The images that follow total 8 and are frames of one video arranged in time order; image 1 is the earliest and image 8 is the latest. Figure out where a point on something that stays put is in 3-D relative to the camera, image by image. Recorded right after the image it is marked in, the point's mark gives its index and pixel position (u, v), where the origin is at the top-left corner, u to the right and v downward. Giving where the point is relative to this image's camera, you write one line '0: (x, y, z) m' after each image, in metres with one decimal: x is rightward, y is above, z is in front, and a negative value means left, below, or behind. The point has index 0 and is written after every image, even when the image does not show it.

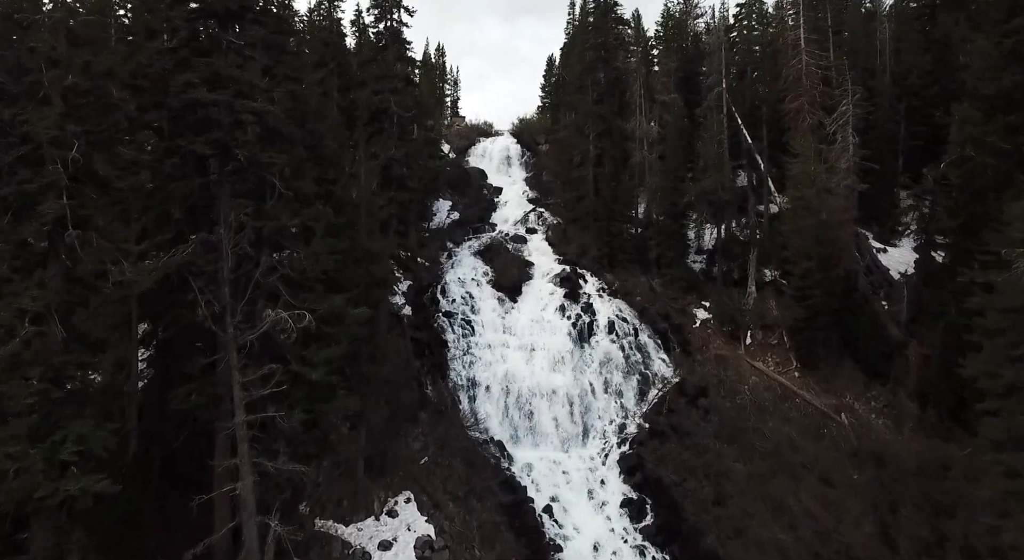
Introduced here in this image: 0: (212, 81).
0: (-7.9, +5.2, +15.8) m
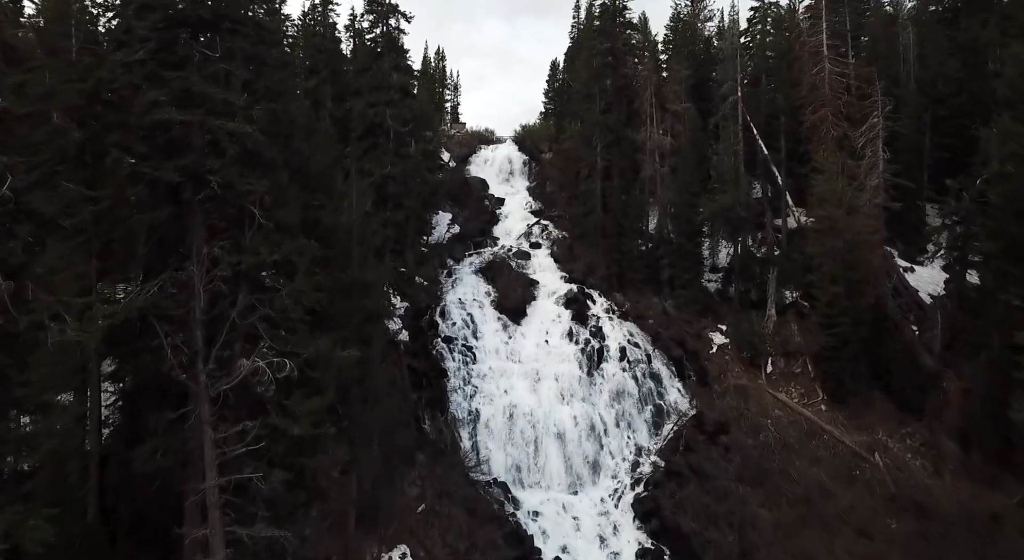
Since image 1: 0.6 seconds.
0: (-7.7, +4.2, +14.0) m
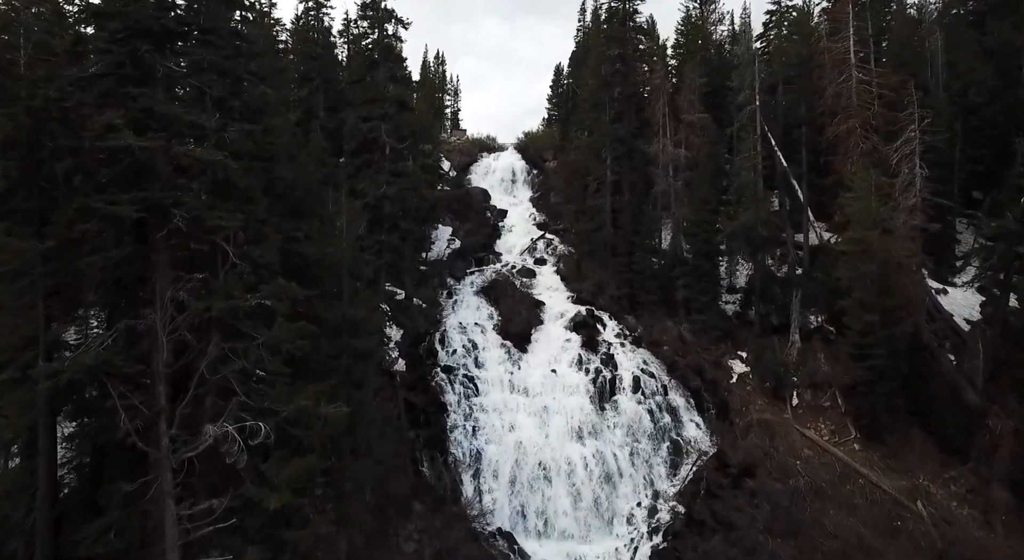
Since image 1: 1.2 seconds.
0: (-7.6, +3.2, +12.2) m
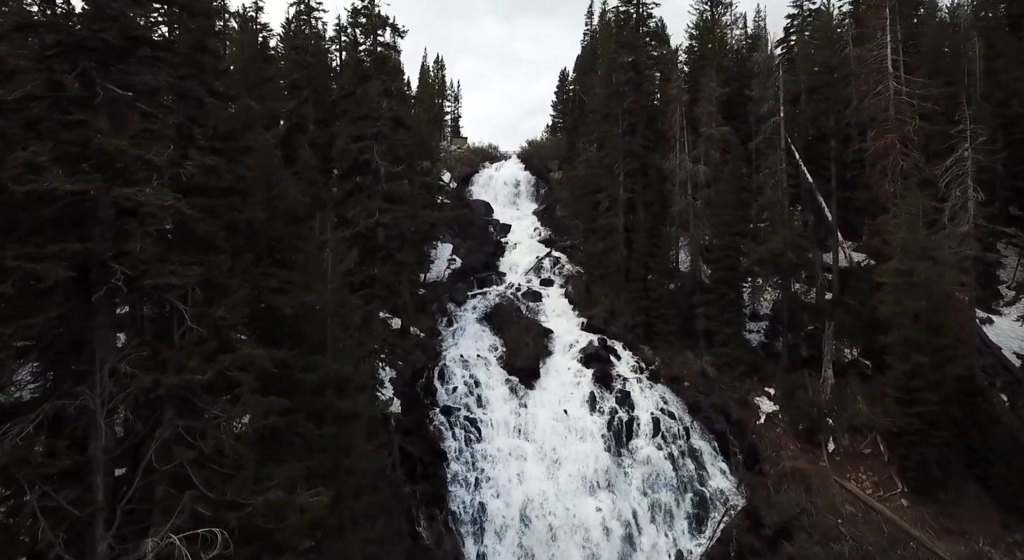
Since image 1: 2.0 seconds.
0: (-7.3, +2.1, +10.0) m
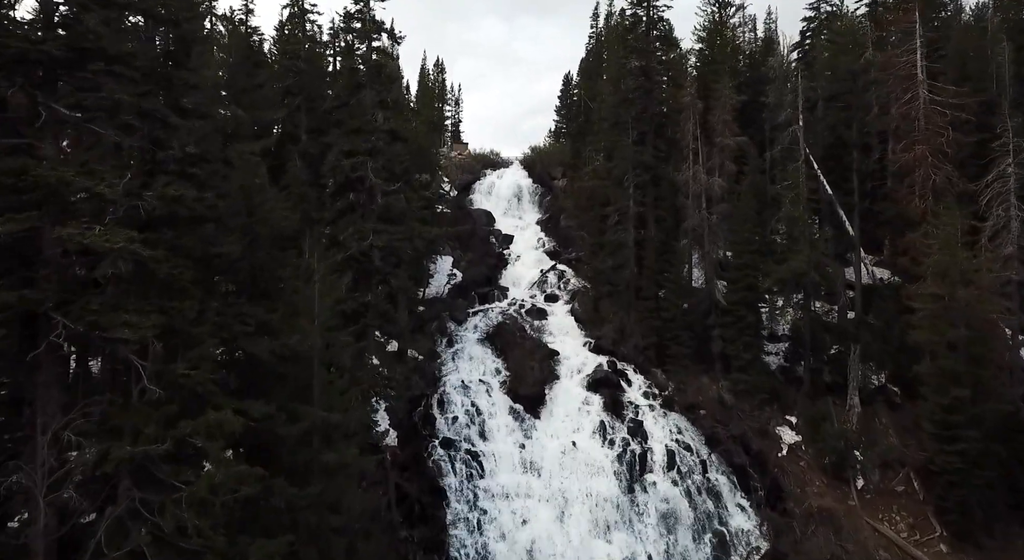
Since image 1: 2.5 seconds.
0: (-7.2, +1.3, +8.6) m
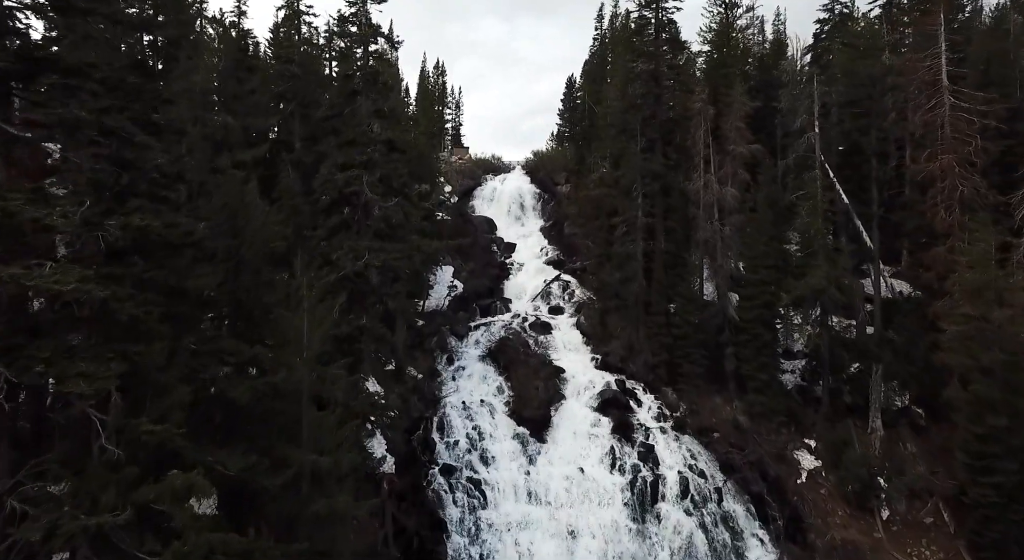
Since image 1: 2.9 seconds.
0: (-7.0, +0.7, +7.5) m
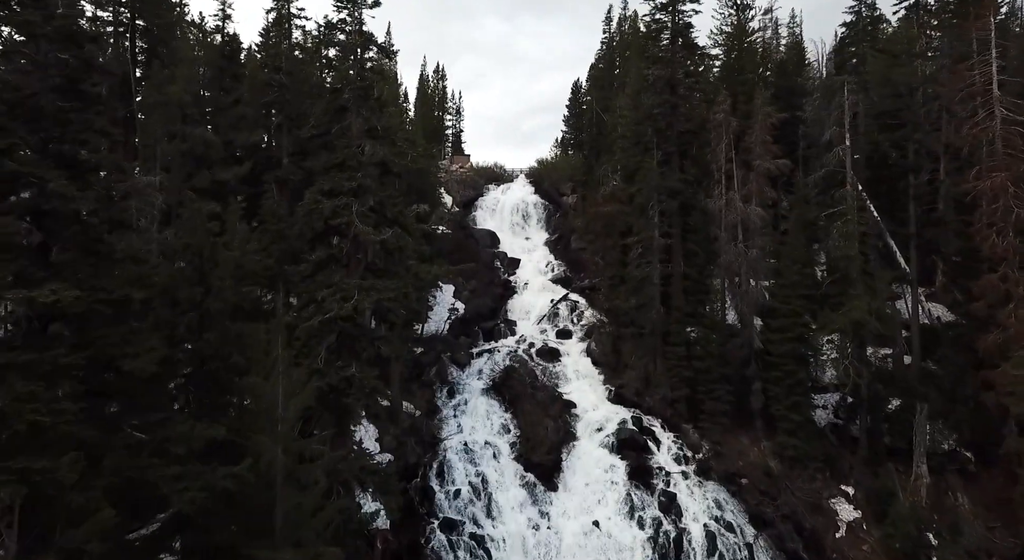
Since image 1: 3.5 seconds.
0: (-6.8, -0.3, +5.6) m
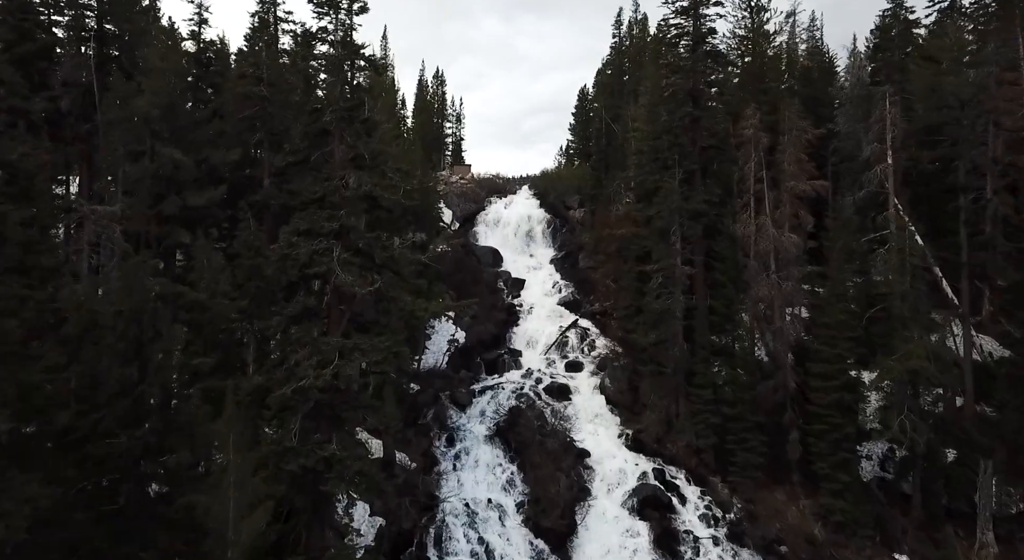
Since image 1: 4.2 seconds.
0: (-6.6, -1.4, +3.3) m
